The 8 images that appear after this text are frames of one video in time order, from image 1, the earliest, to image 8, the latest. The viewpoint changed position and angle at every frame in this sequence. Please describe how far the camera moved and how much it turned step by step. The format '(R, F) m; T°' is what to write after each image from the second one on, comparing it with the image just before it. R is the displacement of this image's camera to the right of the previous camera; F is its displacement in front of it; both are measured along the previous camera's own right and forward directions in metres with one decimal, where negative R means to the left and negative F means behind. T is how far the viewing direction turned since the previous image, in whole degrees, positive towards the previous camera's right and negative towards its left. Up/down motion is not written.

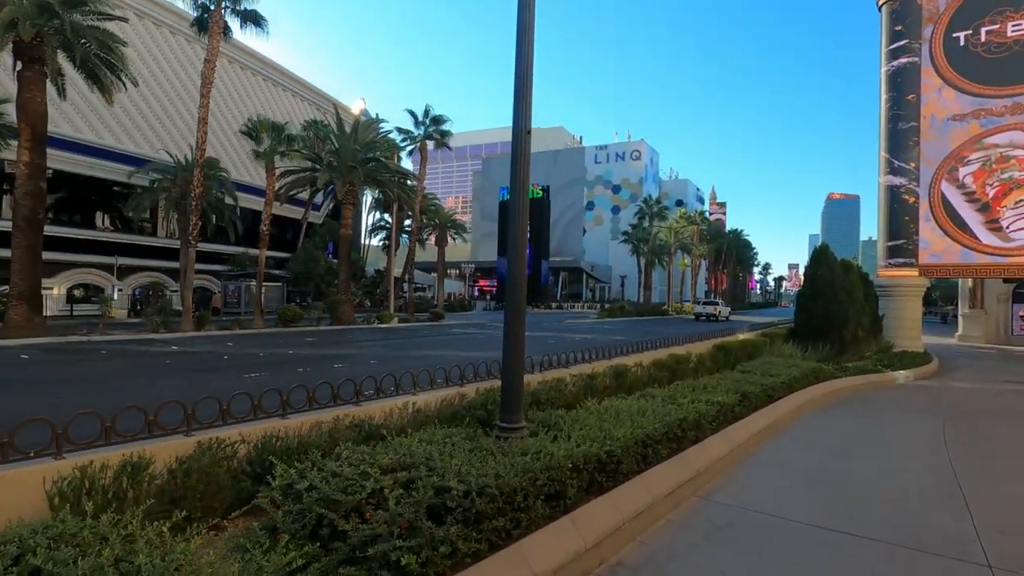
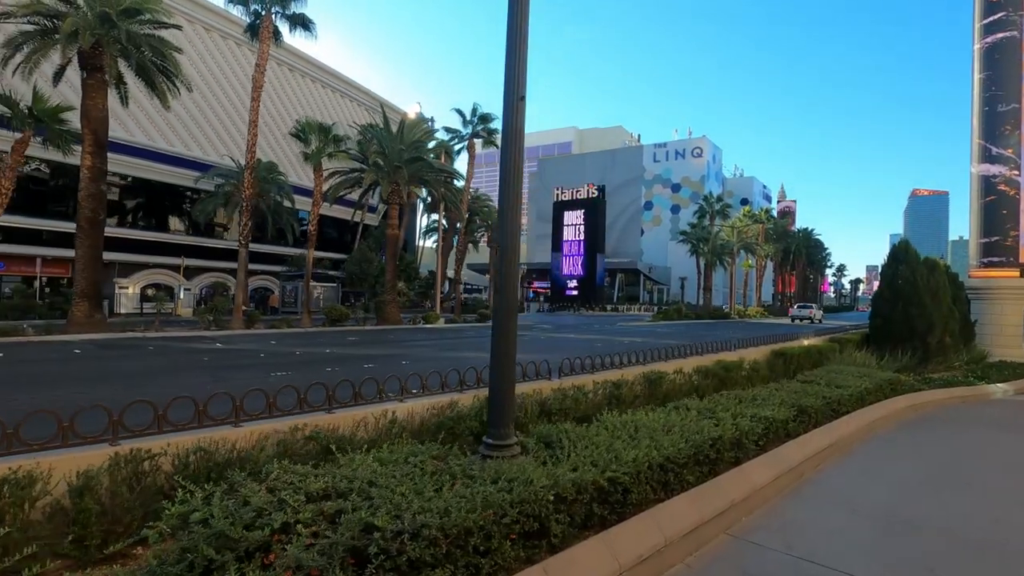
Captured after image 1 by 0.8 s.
(+0.6, +0.8) m; -6°
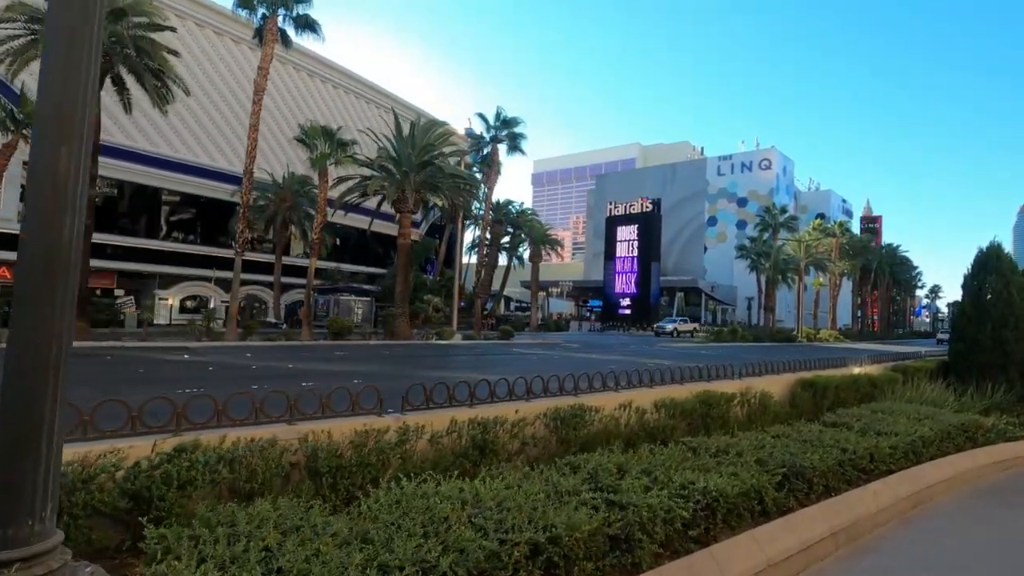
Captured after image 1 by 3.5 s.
(+2.2, +2.4) m; -7°
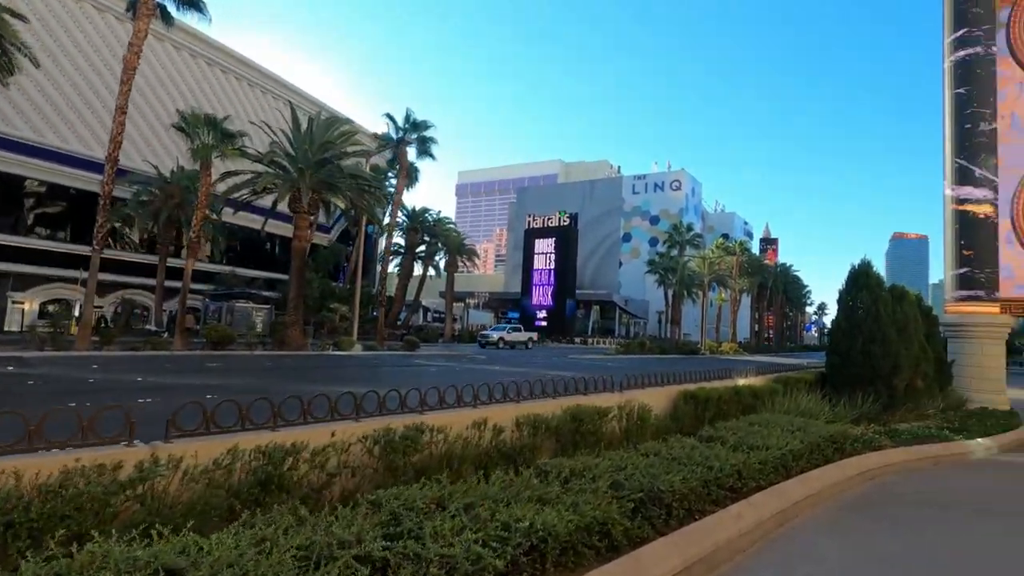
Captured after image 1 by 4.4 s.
(+0.9, +0.7) m; +8°
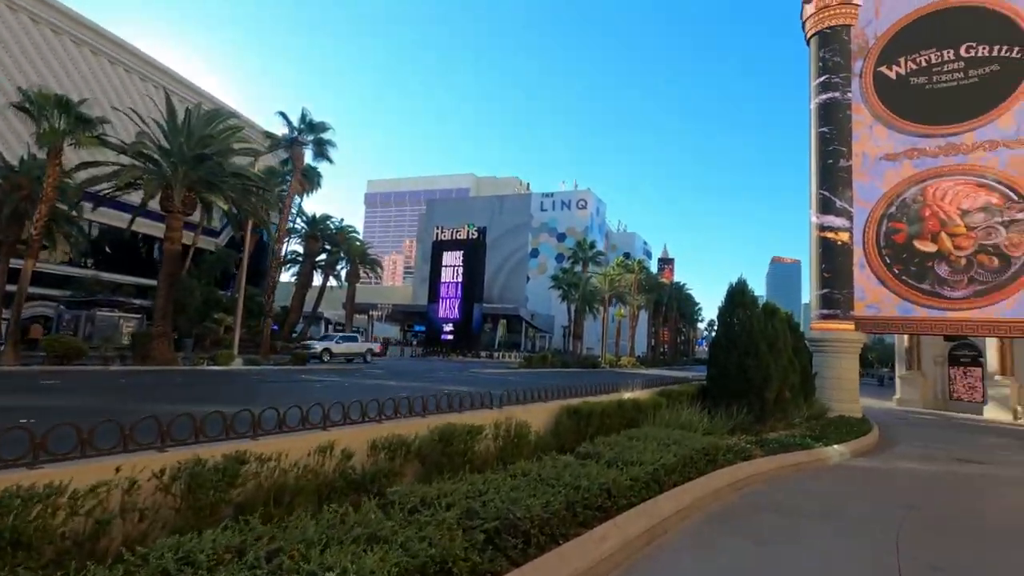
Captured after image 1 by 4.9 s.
(+0.5, +0.4) m; +10°
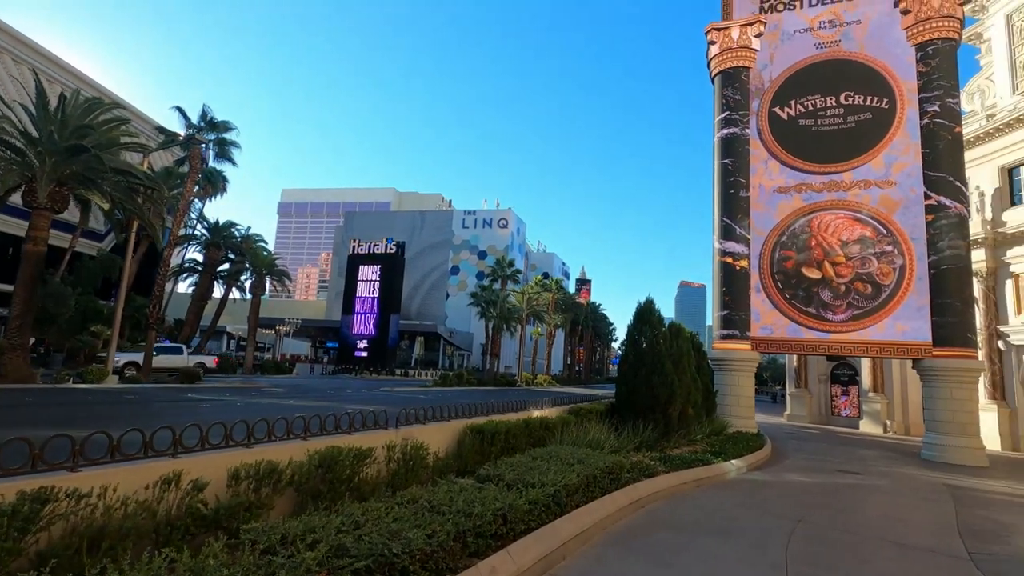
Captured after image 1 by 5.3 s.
(+0.3, +0.4) m; +8°
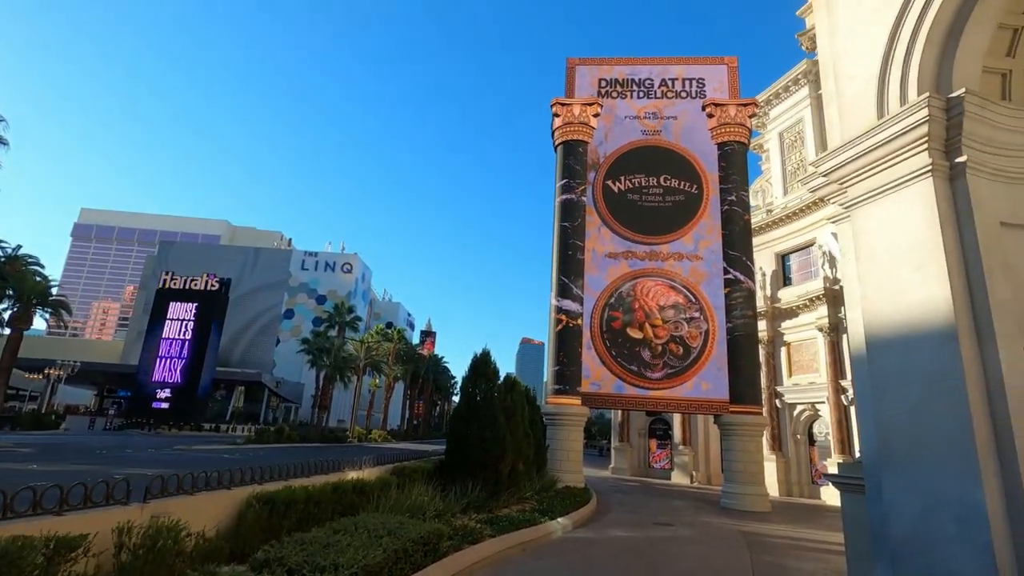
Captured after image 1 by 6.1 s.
(+0.4, +0.7) m; +16°
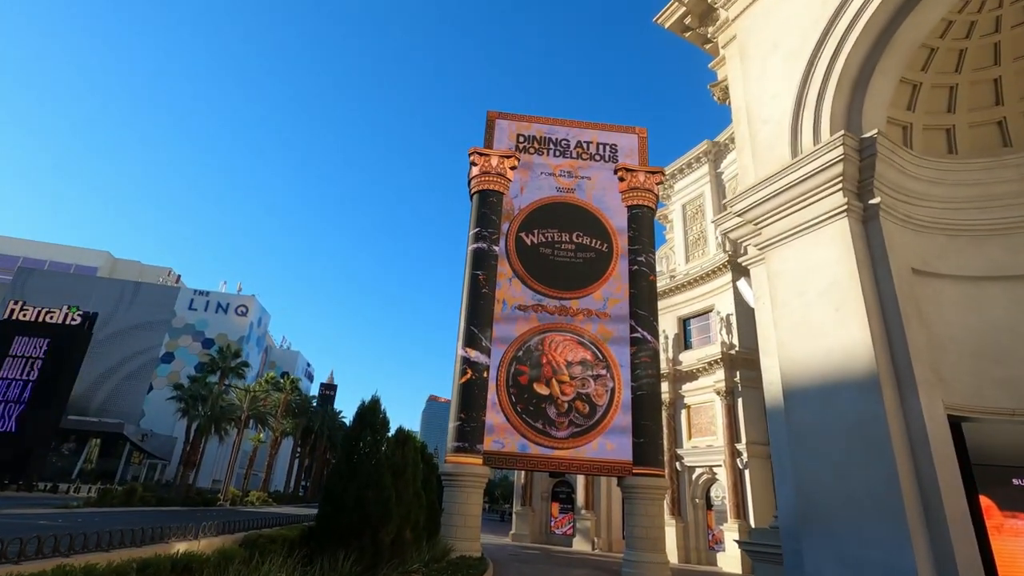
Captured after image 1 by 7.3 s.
(+0.4, +1.2) m; +9°
